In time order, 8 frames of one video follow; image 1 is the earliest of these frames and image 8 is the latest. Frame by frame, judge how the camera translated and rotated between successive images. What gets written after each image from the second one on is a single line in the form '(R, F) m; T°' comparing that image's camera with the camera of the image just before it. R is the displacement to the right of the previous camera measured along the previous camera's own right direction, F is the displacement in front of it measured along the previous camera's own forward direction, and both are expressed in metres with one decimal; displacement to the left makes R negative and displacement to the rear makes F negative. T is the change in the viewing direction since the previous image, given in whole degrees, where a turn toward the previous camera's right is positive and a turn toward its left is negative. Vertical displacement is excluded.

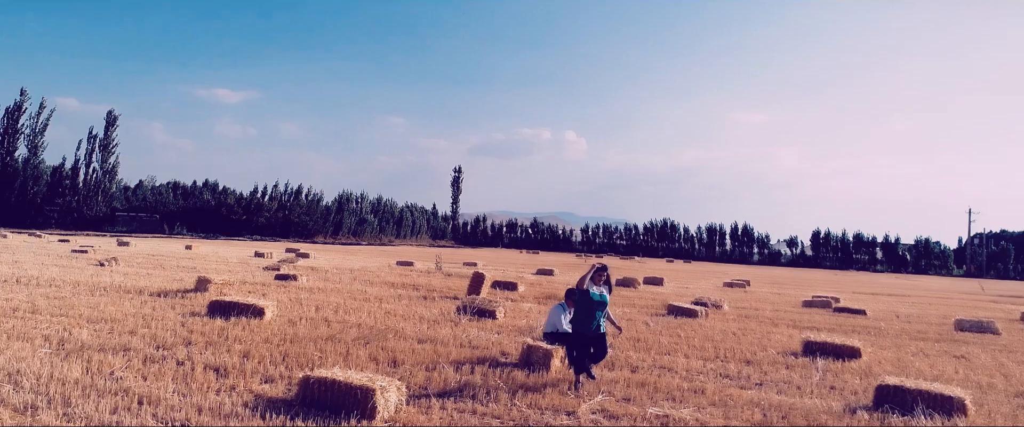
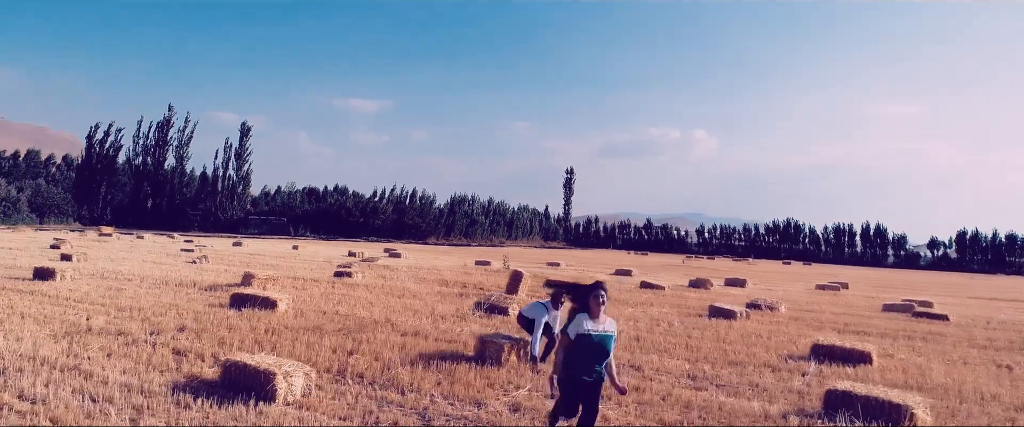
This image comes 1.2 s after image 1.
(+1.7, +0.1) m; -10°
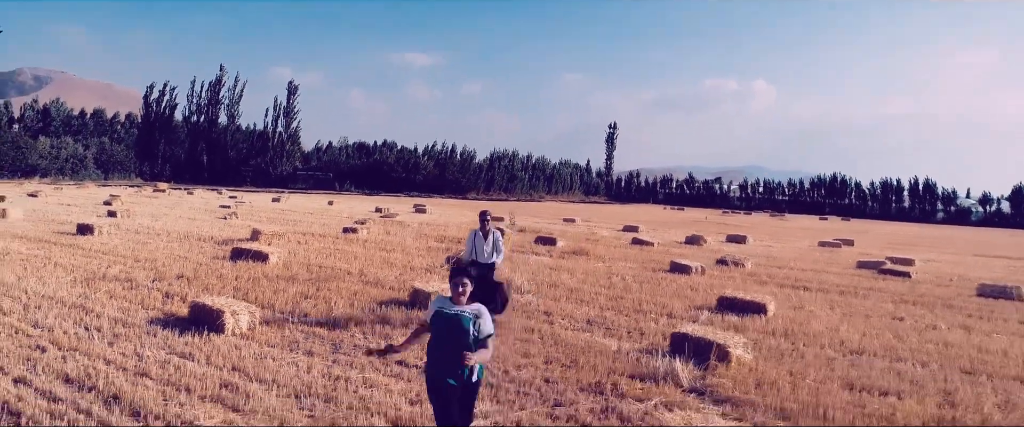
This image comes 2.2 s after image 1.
(+1.5, -1.3) m; -4°
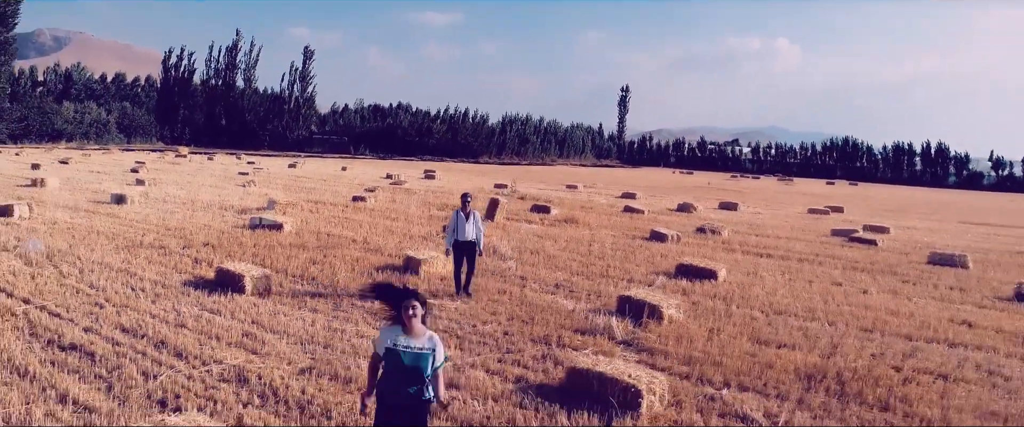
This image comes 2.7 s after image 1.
(+0.5, -1.3) m; -1°
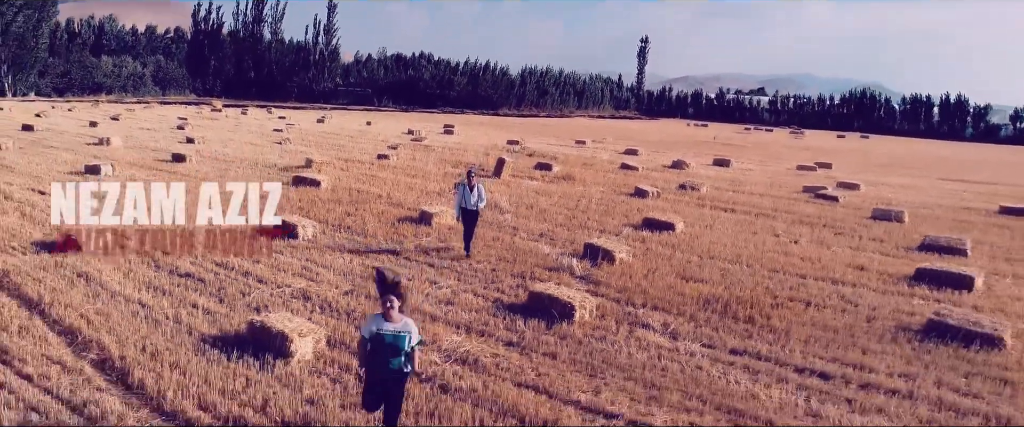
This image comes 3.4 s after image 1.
(+0.5, -2.5) m; -2°
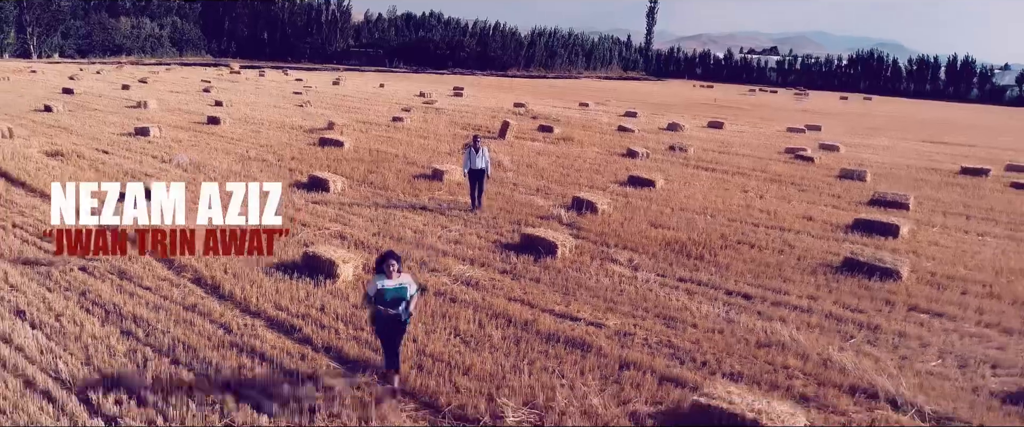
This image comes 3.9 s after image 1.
(+0.2, -1.9) m; -1°
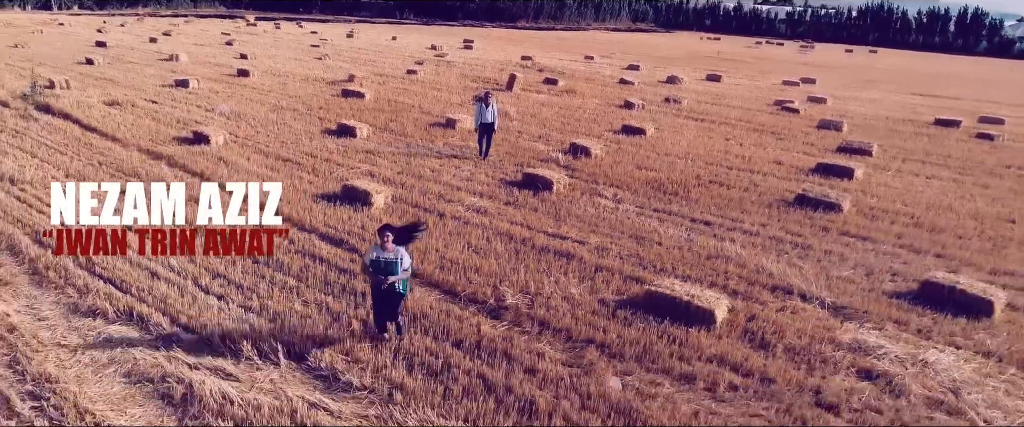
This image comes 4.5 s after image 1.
(+0.1, -1.8) m; -1°
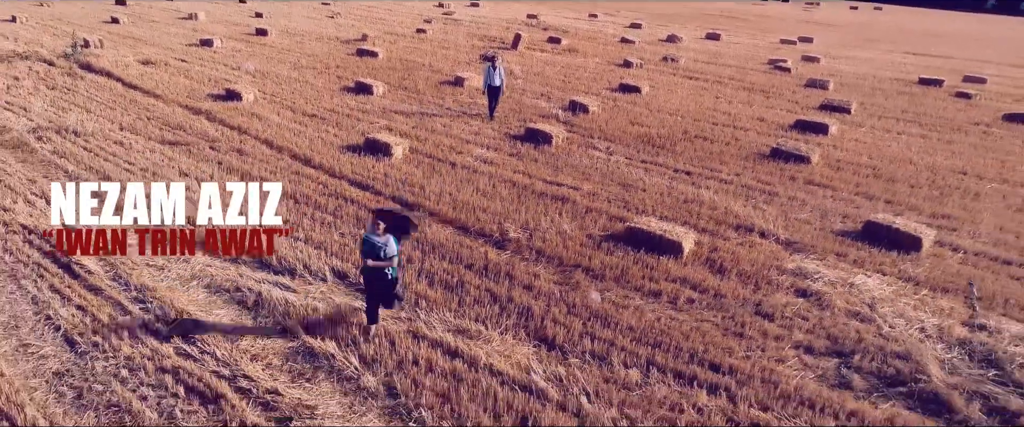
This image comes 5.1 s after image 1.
(0.0, -1.4) m; 0°
